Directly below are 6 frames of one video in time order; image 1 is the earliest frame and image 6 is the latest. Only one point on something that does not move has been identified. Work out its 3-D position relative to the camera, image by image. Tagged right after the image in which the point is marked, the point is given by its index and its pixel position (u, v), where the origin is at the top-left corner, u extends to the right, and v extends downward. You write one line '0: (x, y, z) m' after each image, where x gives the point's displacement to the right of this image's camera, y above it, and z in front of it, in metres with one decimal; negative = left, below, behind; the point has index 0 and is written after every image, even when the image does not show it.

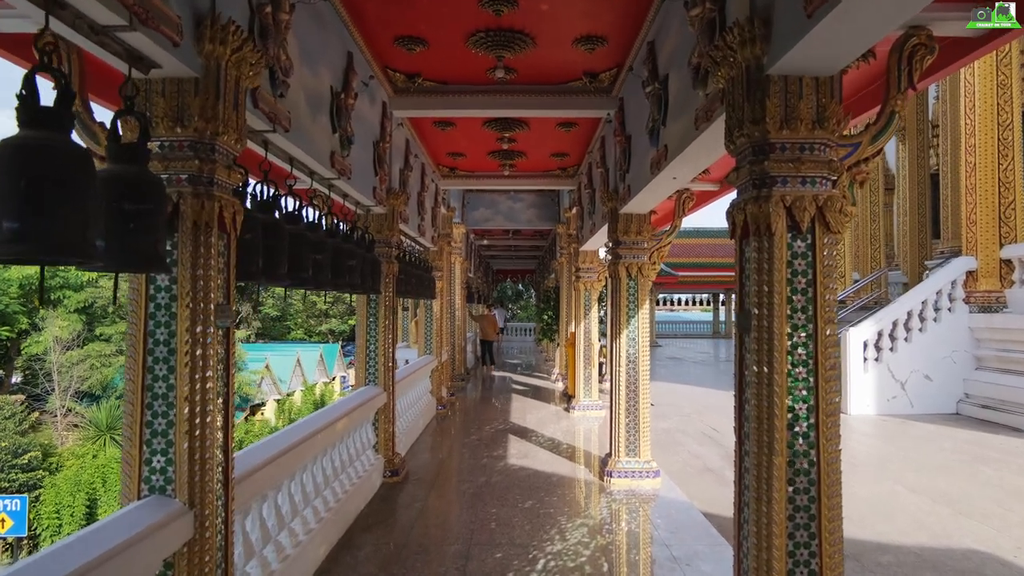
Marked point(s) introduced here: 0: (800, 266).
0: (+1.1, +0.1, +2.4) m
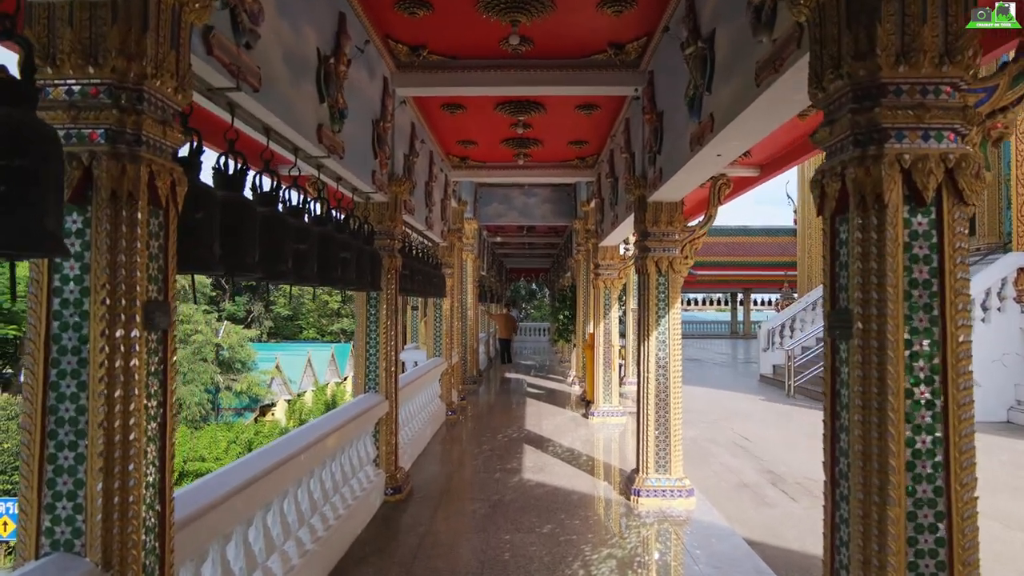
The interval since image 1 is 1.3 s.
0: (+1.2, +0.1, +1.8) m
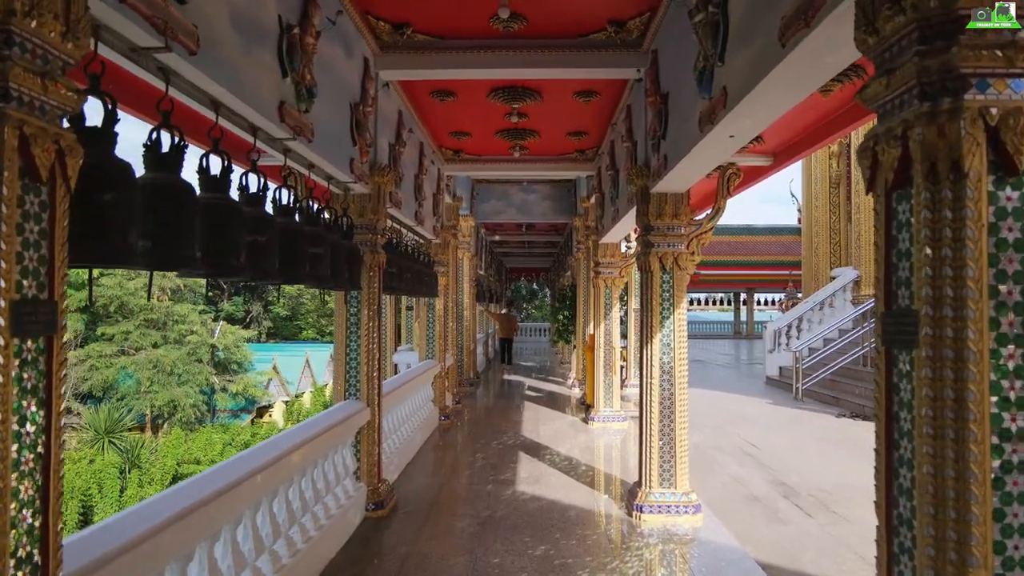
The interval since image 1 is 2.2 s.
0: (+1.1, +0.1, +1.4) m
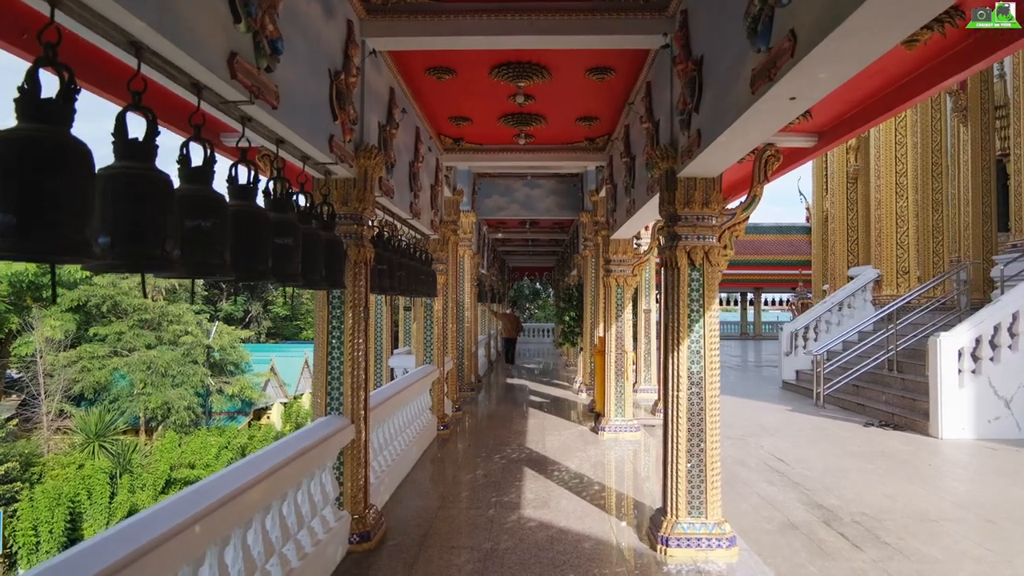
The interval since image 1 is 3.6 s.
0: (+1.1, +0.1, +0.7) m
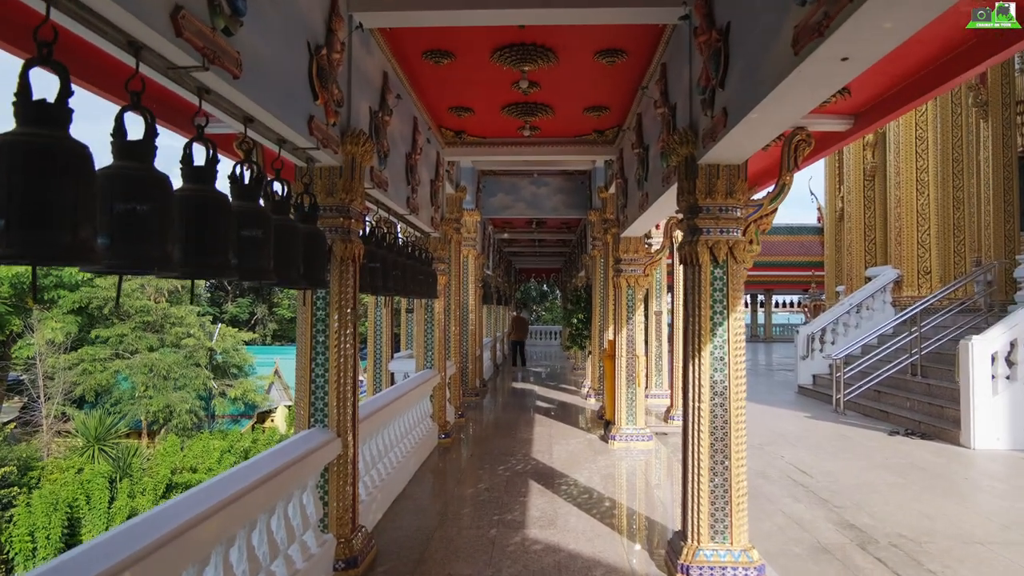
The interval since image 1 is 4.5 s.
0: (+1.1, +0.1, +0.3) m
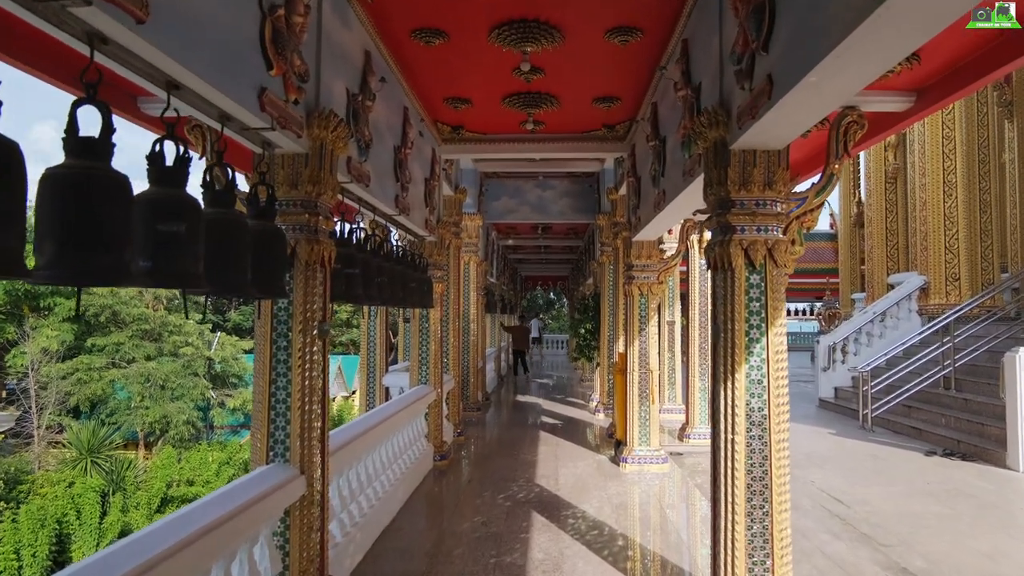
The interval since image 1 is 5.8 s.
0: (+1.0, +0.1, -0.3) m
